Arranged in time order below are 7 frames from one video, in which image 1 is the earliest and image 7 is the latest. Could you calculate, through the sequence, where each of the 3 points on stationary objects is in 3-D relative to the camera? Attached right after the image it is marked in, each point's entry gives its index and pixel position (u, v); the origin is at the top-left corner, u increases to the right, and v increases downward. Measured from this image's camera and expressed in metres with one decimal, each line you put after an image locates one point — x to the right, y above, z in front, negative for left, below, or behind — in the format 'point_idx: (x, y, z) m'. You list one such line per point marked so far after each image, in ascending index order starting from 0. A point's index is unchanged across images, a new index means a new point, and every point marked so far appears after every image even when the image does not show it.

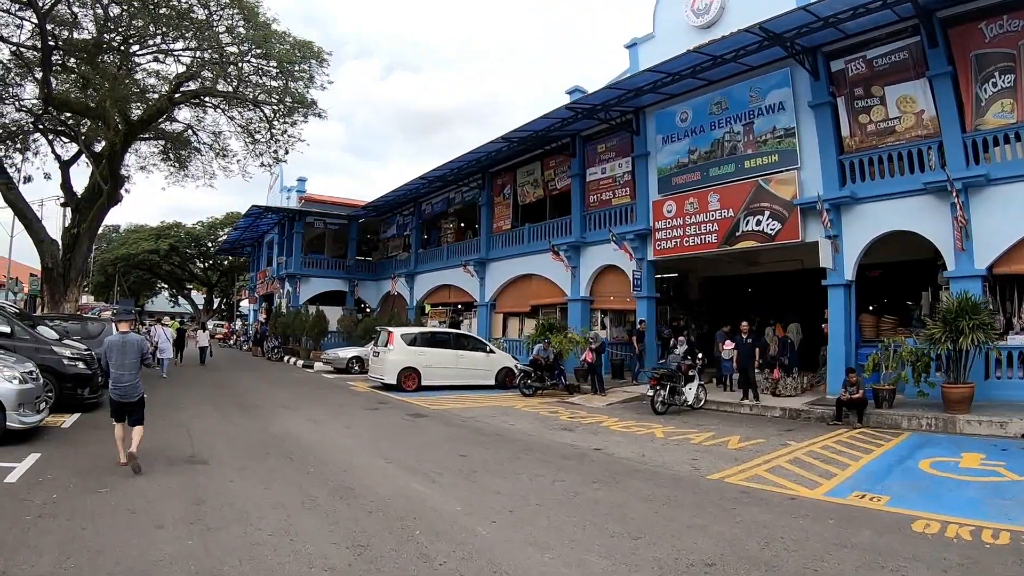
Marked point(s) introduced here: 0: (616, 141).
0: (+2.8, +3.9, +16.7) m
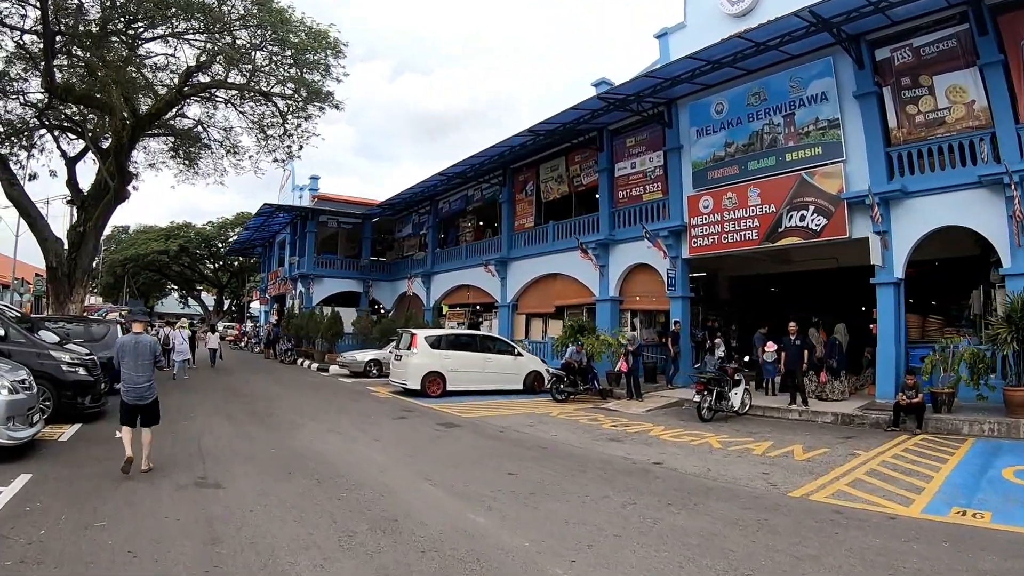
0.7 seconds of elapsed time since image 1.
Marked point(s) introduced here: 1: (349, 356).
0: (+3.4, +3.9, +15.9) m
1: (-4.5, -1.9, +17.0) m
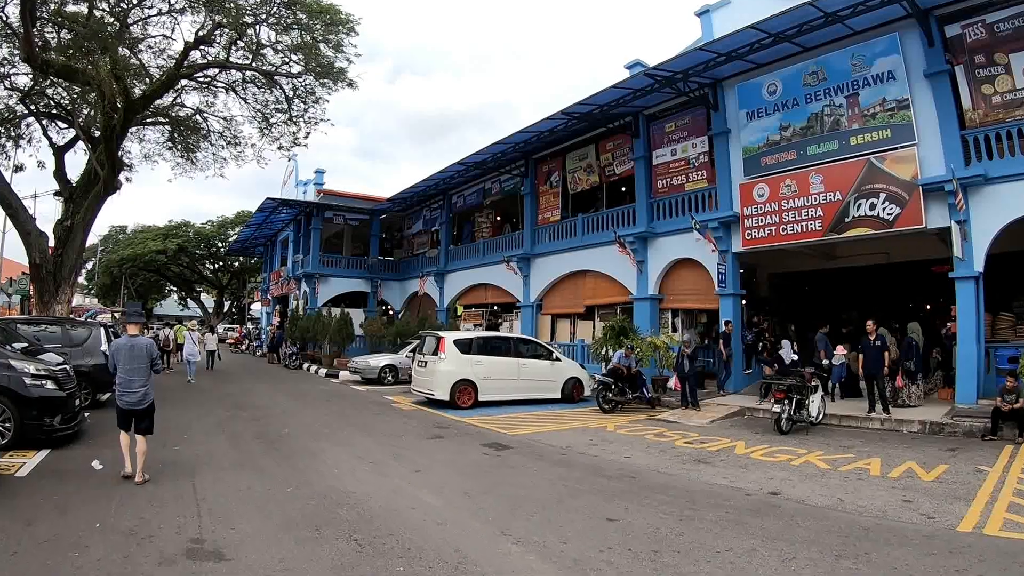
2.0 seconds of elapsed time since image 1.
0: (+4.1, +4.0, +14.5) m
1: (-3.8, -1.8, +15.5) m
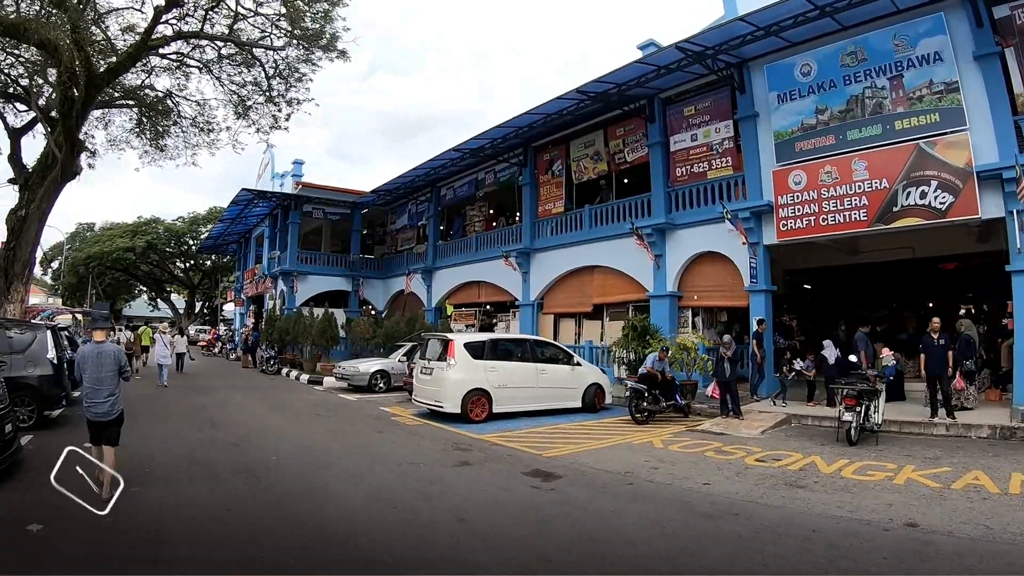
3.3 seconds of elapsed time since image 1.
0: (+4.3, +4.0, +13.3) m
1: (-3.7, -1.8, +14.0) m
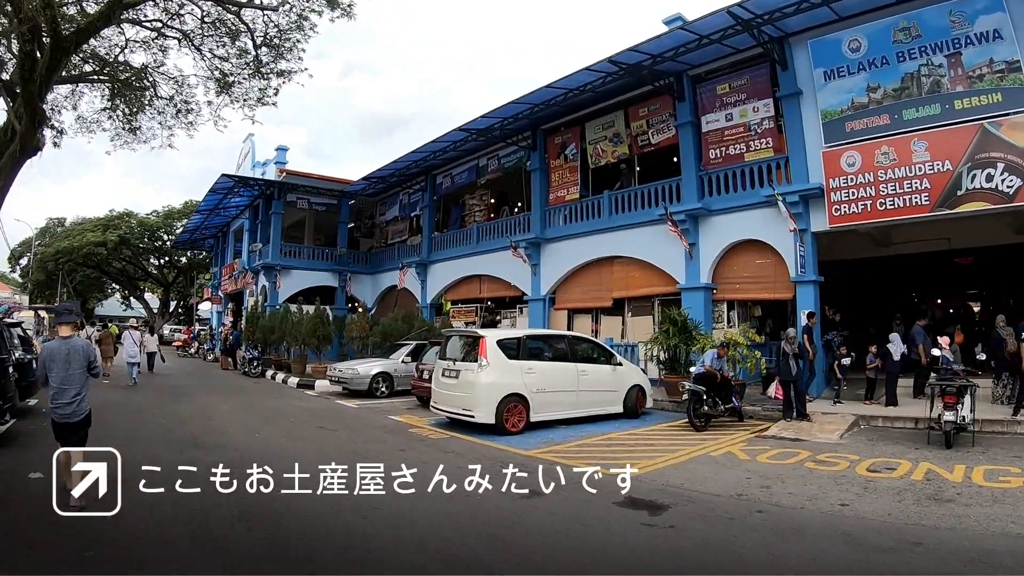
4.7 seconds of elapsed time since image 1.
0: (+4.6, +4.2, +12.3) m
1: (-3.3, -1.6, +12.6) m
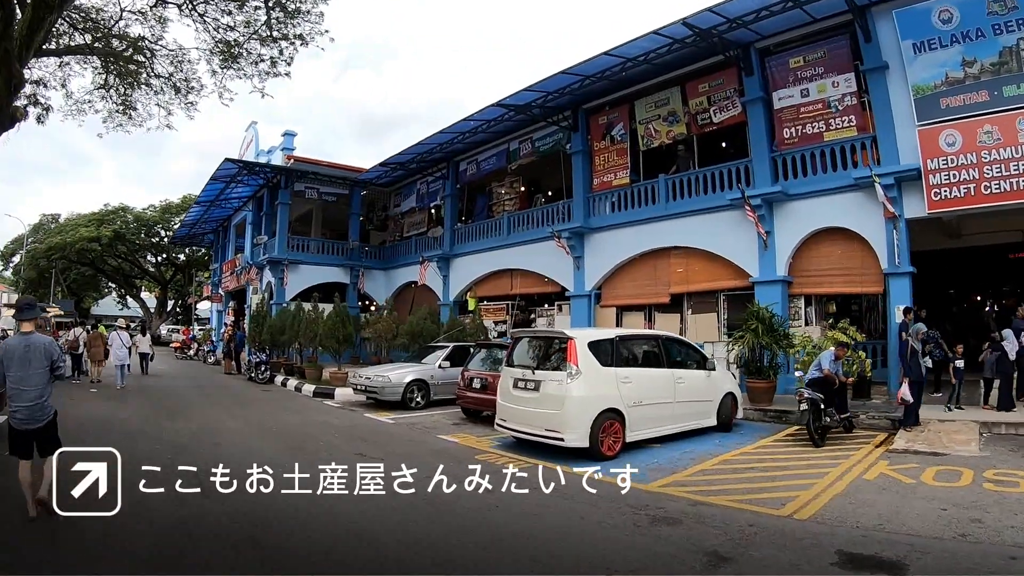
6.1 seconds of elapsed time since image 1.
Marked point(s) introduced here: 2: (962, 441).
0: (+5.6, +4.3, +11.1) m
1: (-2.4, -1.5, +11.2) m
2: (+5.4, -1.8, +7.5) m
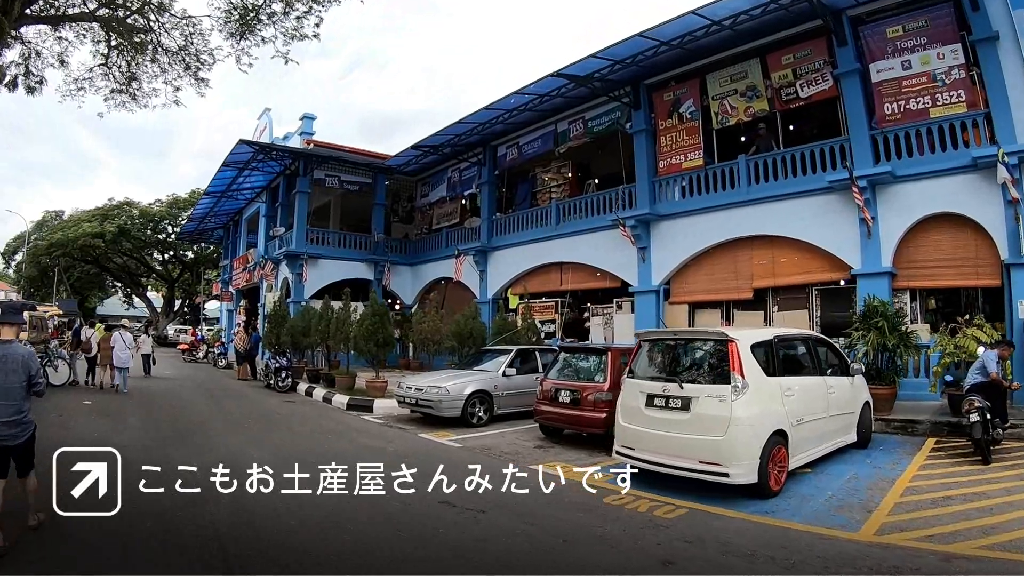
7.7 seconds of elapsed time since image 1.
0: (+6.7, +4.4, +9.9) m
1: (-1.2, -1.5, +9.9) m
2: (+6.6, -1.7, +6.4) m
